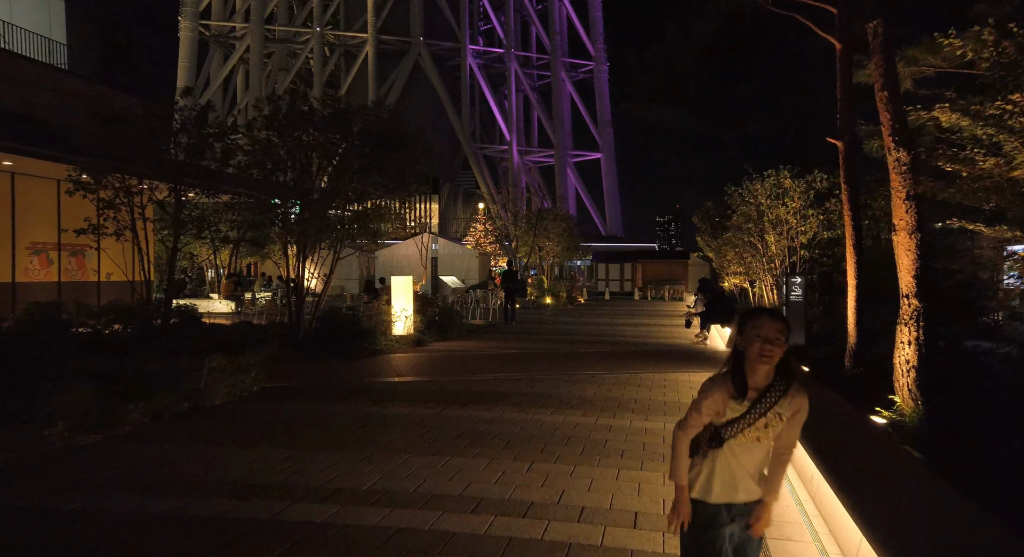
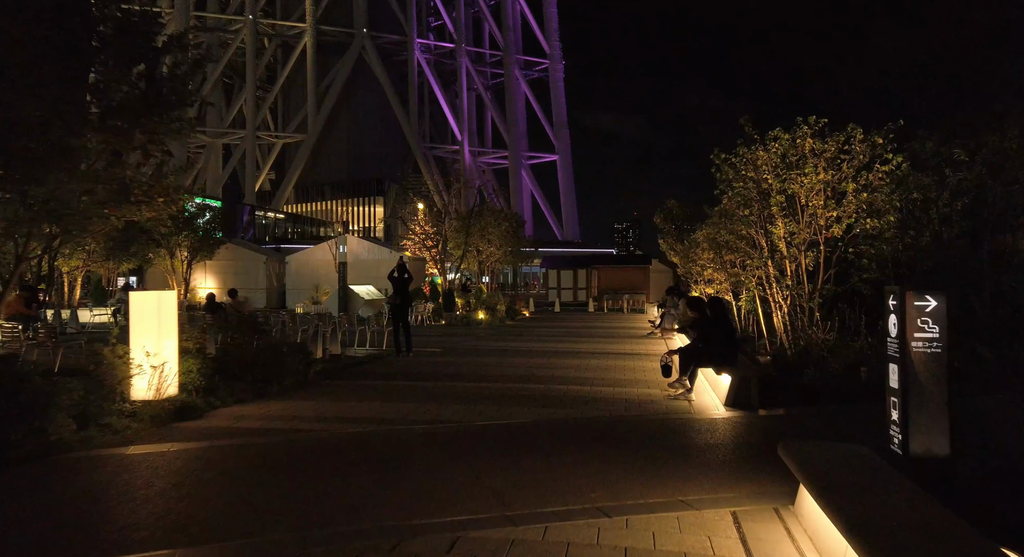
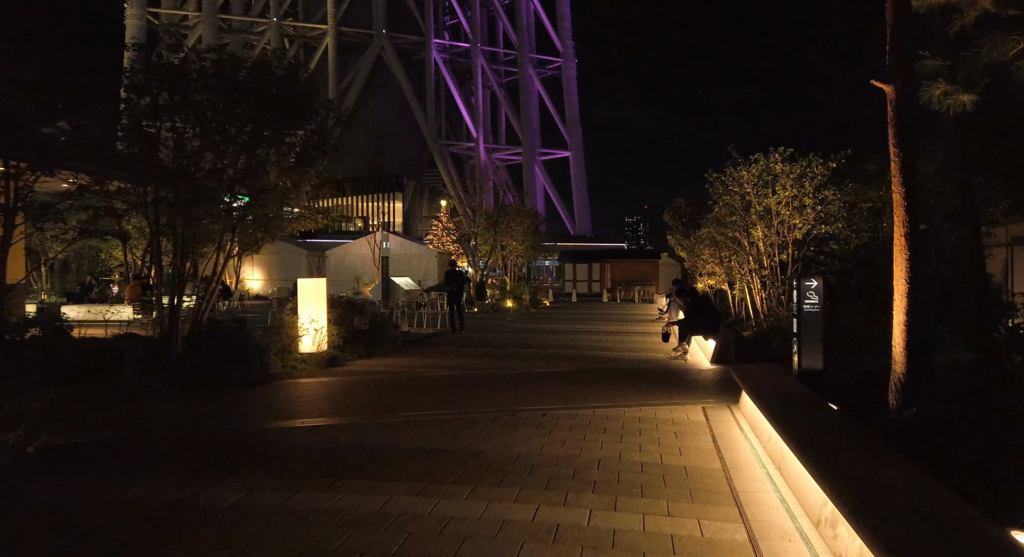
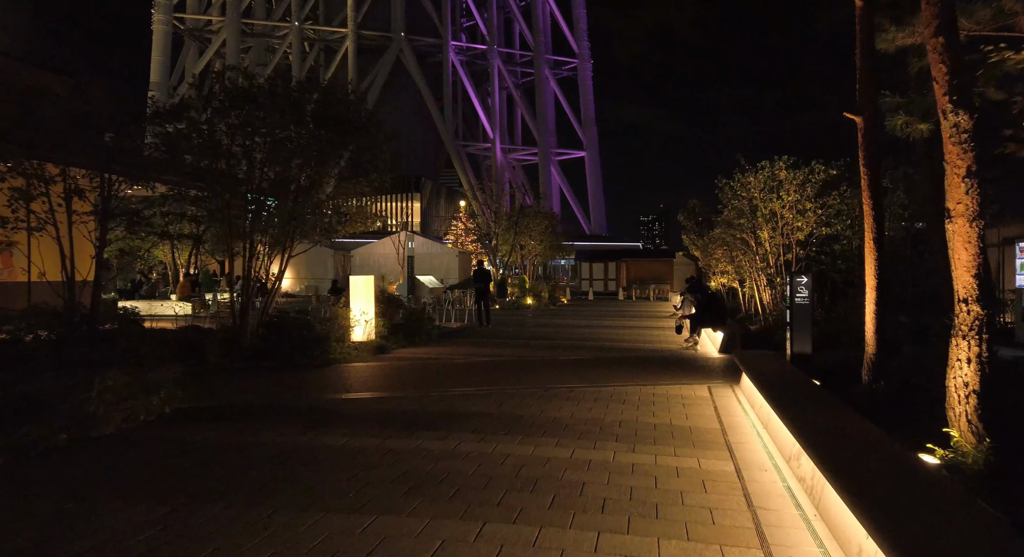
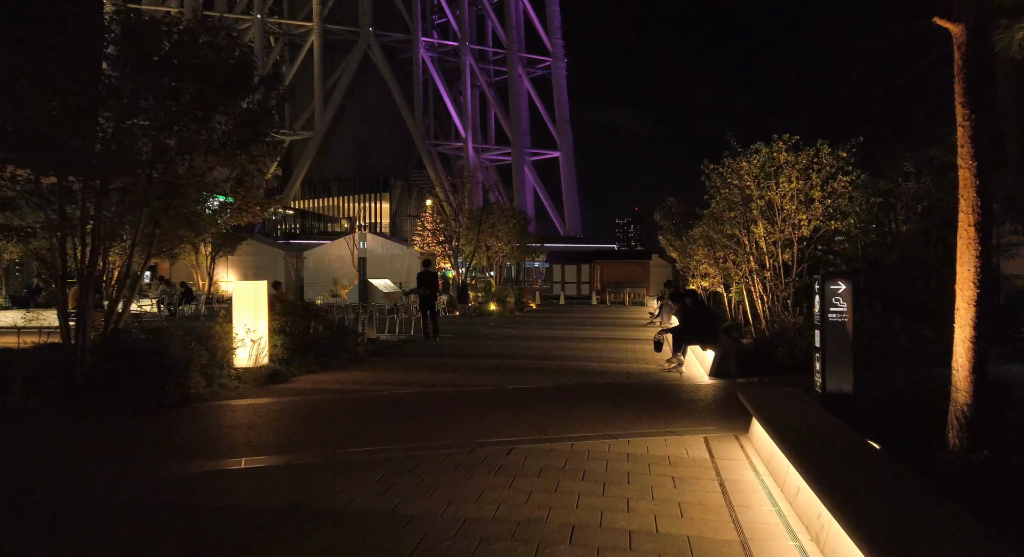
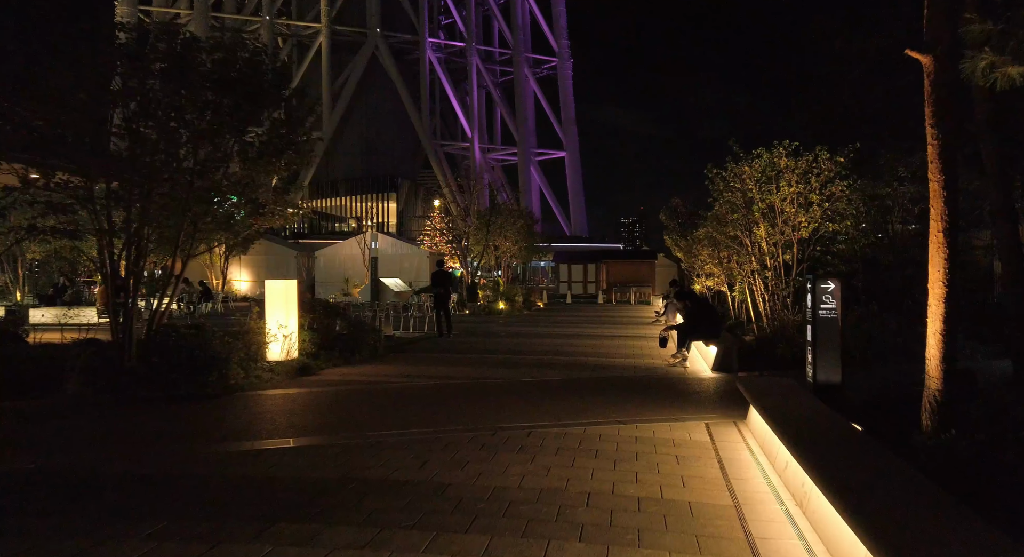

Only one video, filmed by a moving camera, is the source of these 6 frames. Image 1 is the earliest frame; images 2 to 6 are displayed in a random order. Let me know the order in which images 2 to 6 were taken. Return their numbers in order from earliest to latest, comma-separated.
4, 3, 6, 5, 2
